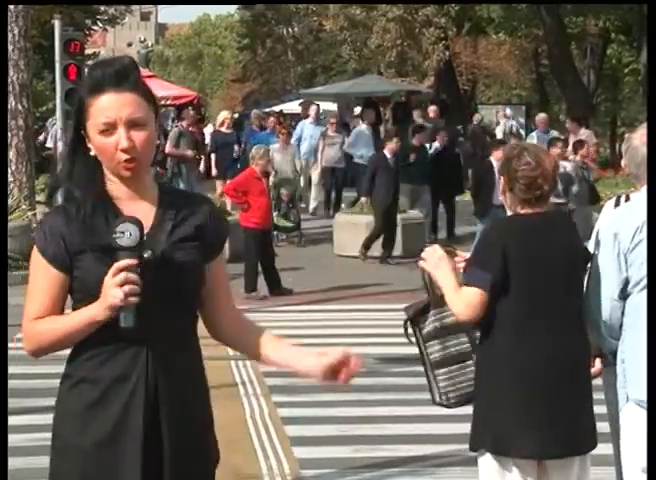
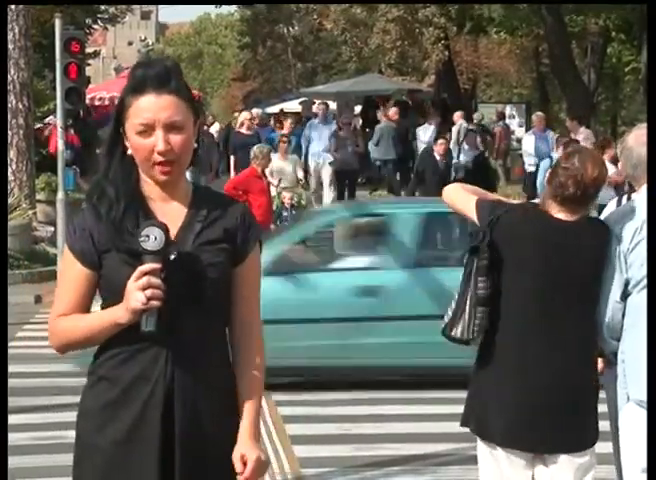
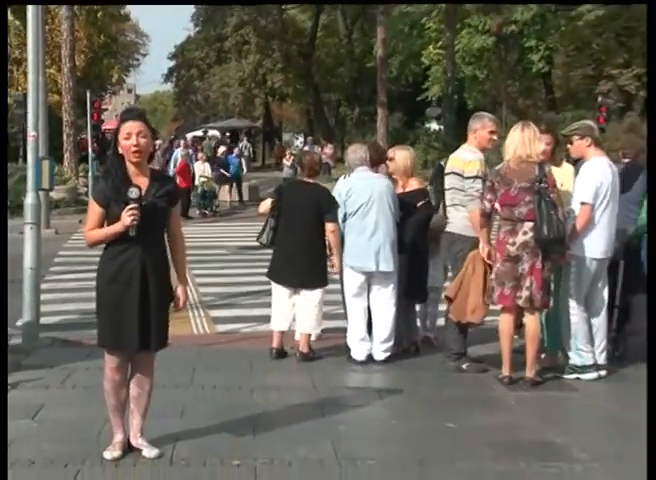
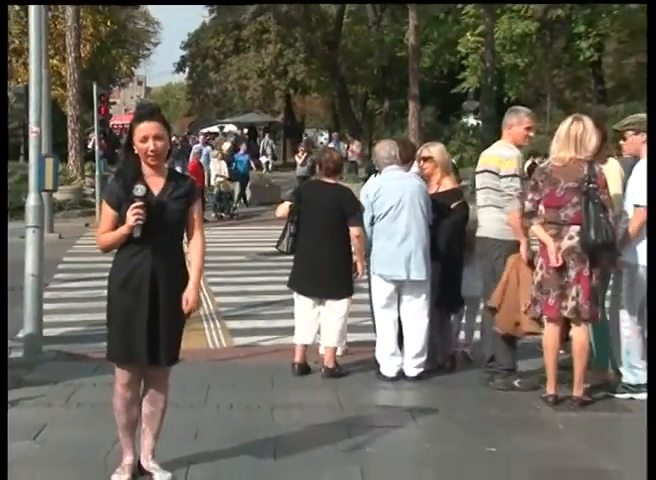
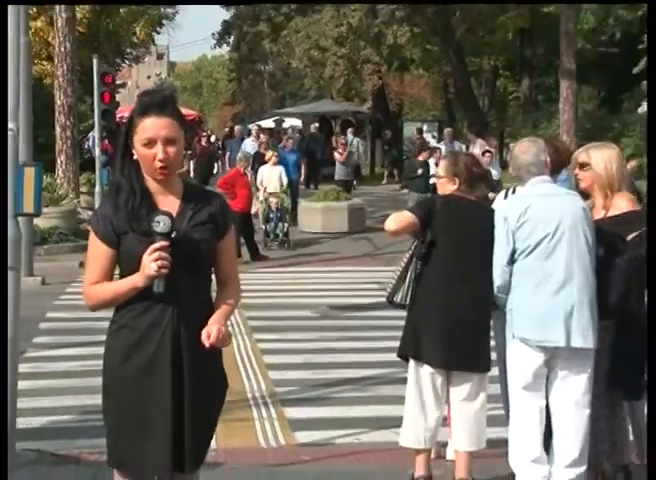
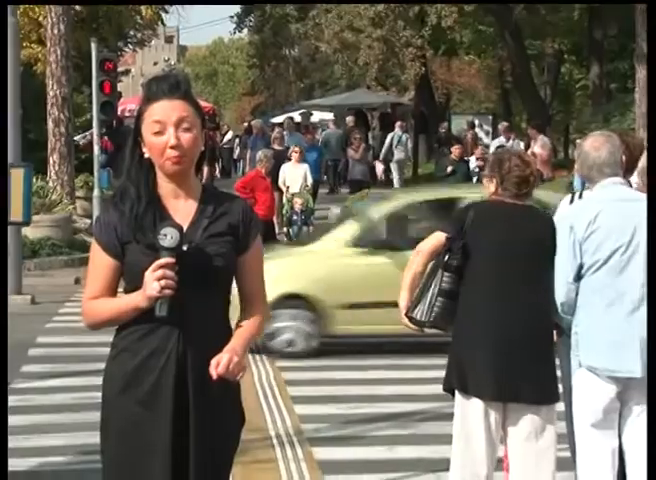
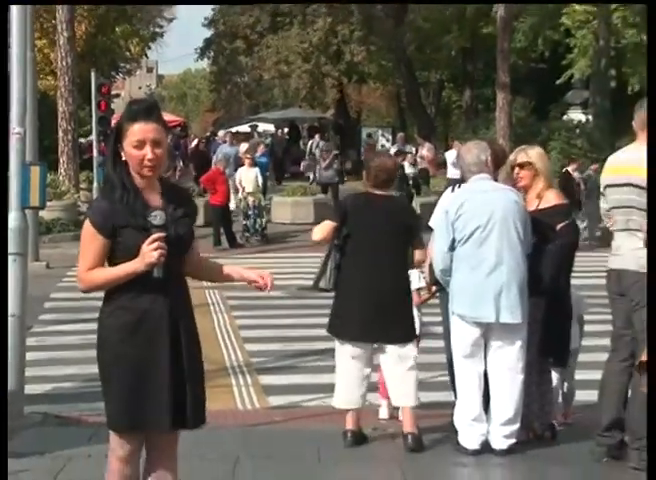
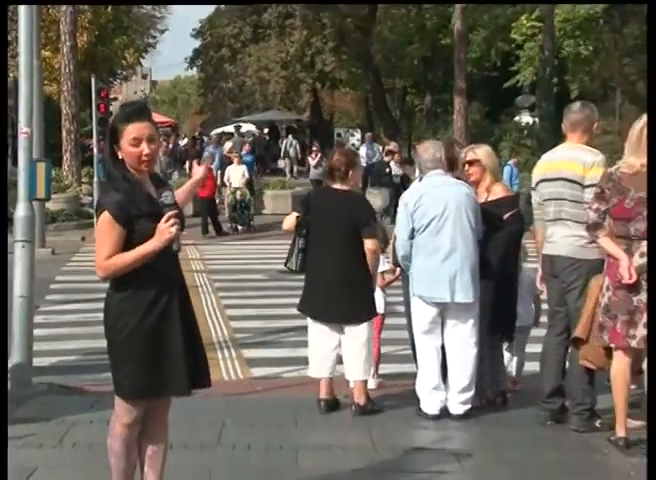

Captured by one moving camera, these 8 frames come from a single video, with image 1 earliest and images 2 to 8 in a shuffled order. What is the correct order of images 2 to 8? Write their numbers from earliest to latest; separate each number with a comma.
2, 6, 5, 7, 8, 4, 3
